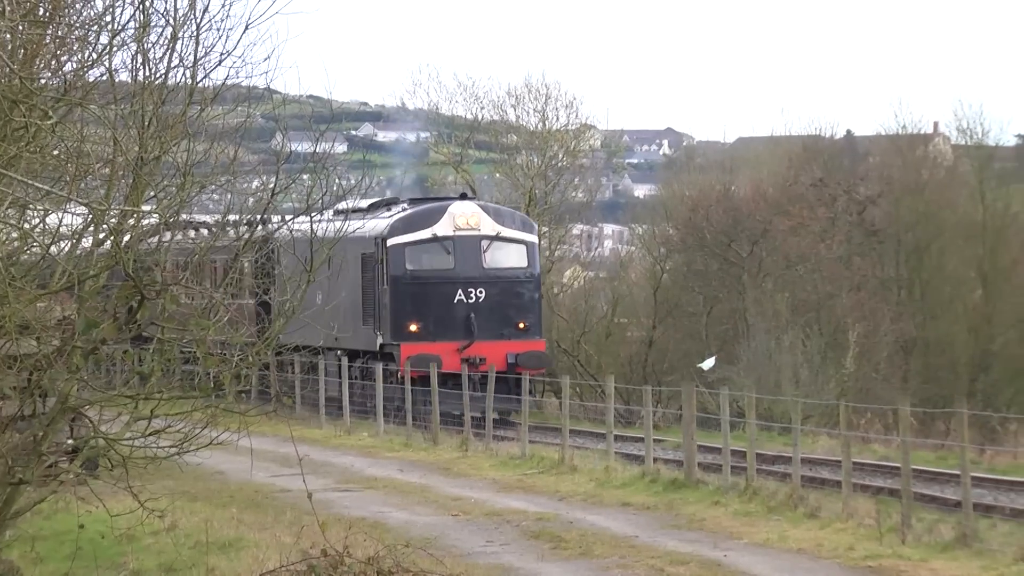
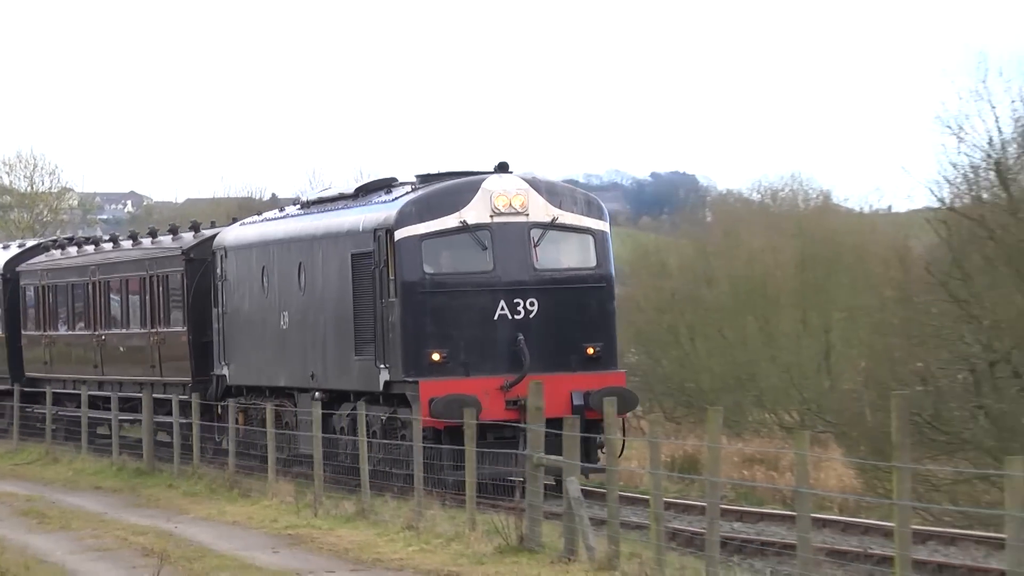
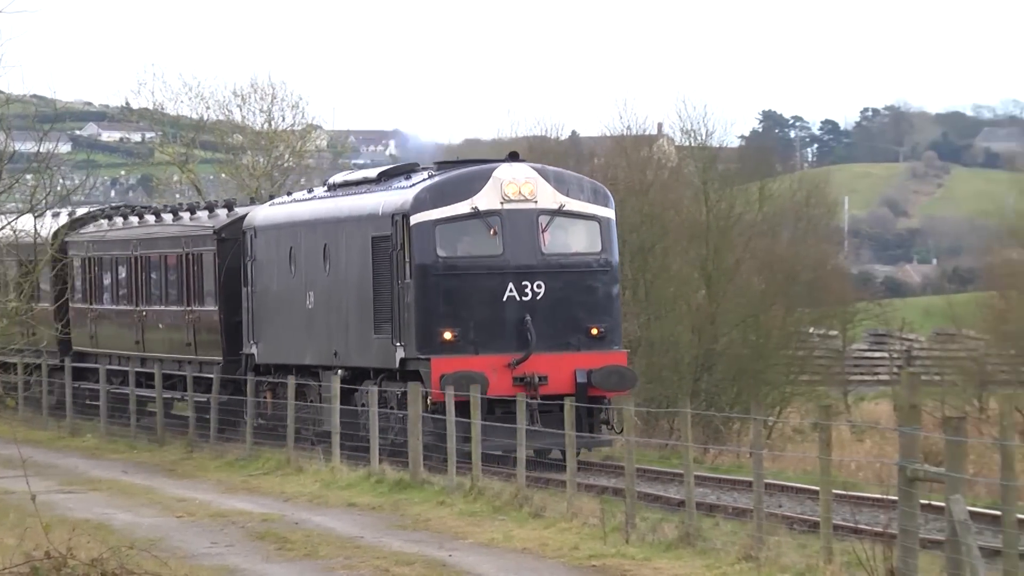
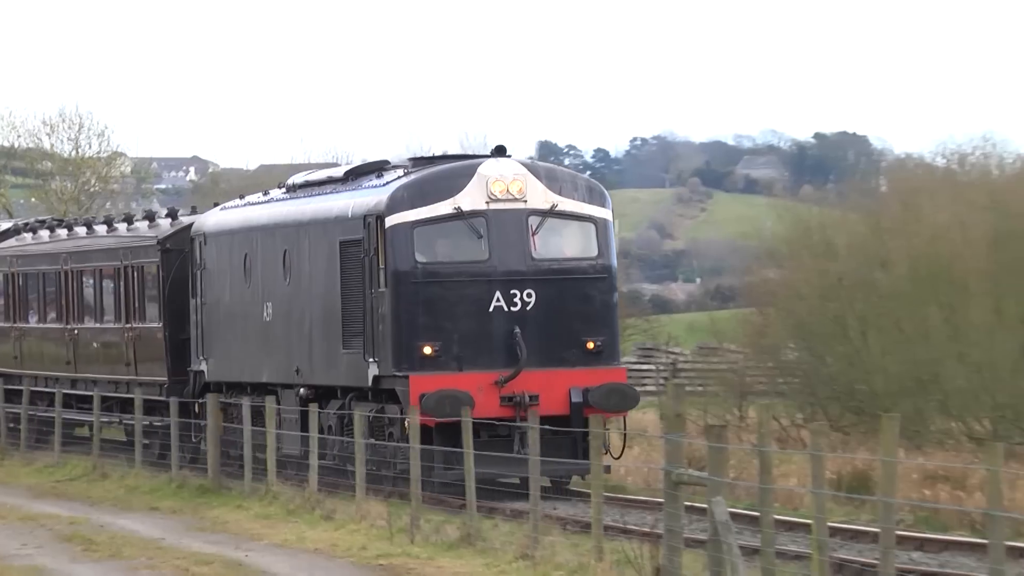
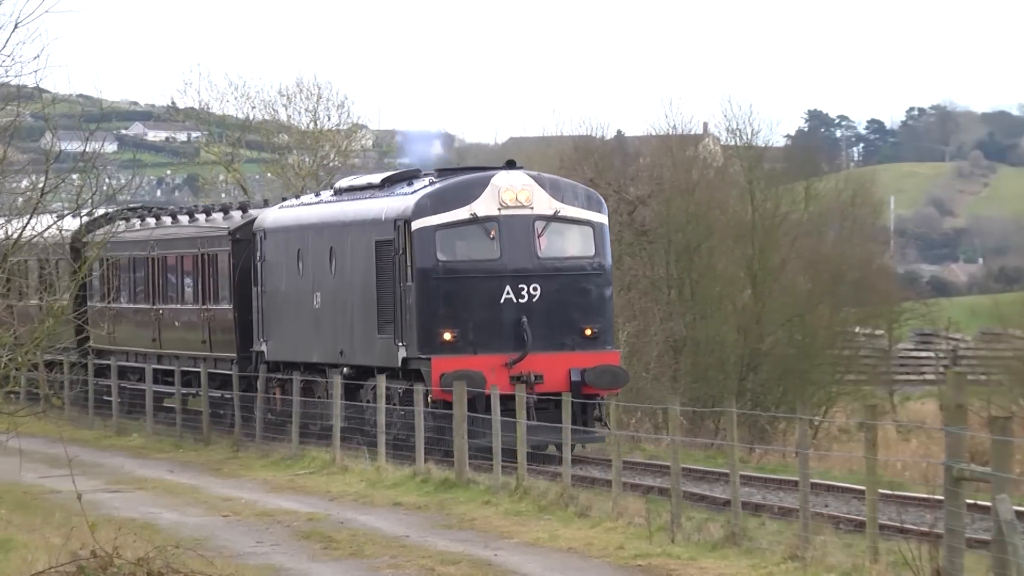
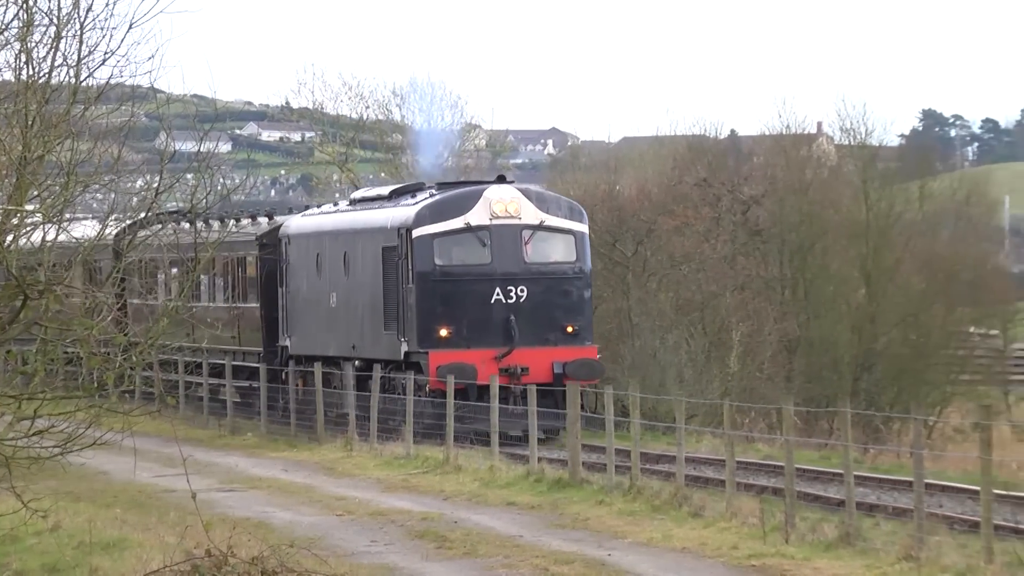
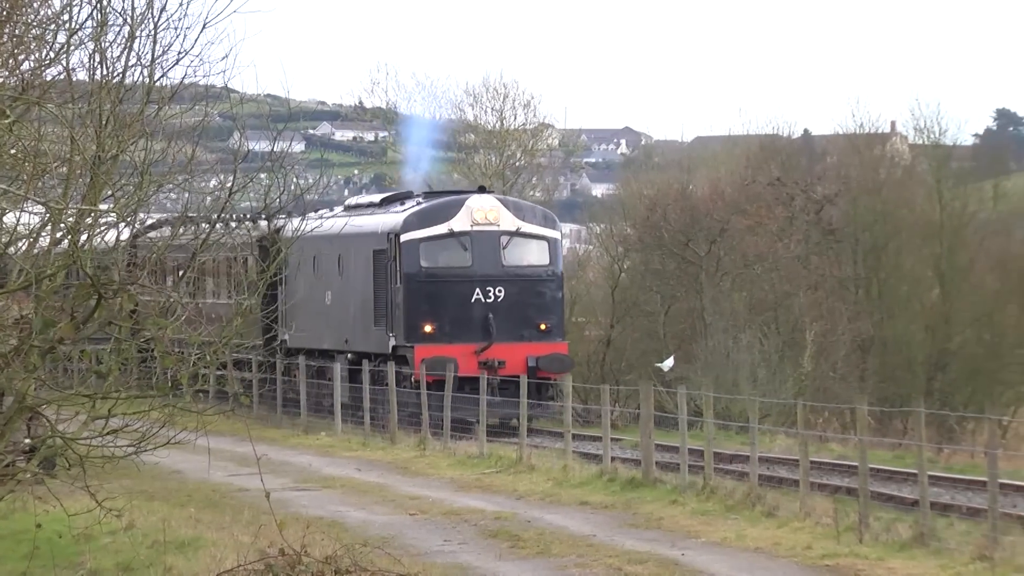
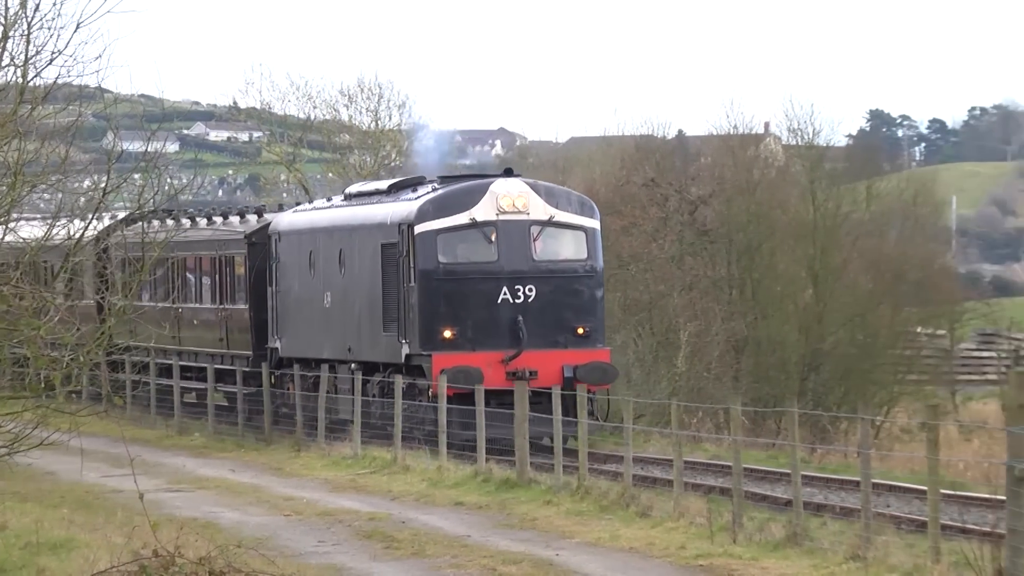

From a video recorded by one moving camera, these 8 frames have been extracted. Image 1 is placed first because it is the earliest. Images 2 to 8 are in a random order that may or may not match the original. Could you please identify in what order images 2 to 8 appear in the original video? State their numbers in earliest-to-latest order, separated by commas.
7, 6, 8, 5, 3, 4, 2
